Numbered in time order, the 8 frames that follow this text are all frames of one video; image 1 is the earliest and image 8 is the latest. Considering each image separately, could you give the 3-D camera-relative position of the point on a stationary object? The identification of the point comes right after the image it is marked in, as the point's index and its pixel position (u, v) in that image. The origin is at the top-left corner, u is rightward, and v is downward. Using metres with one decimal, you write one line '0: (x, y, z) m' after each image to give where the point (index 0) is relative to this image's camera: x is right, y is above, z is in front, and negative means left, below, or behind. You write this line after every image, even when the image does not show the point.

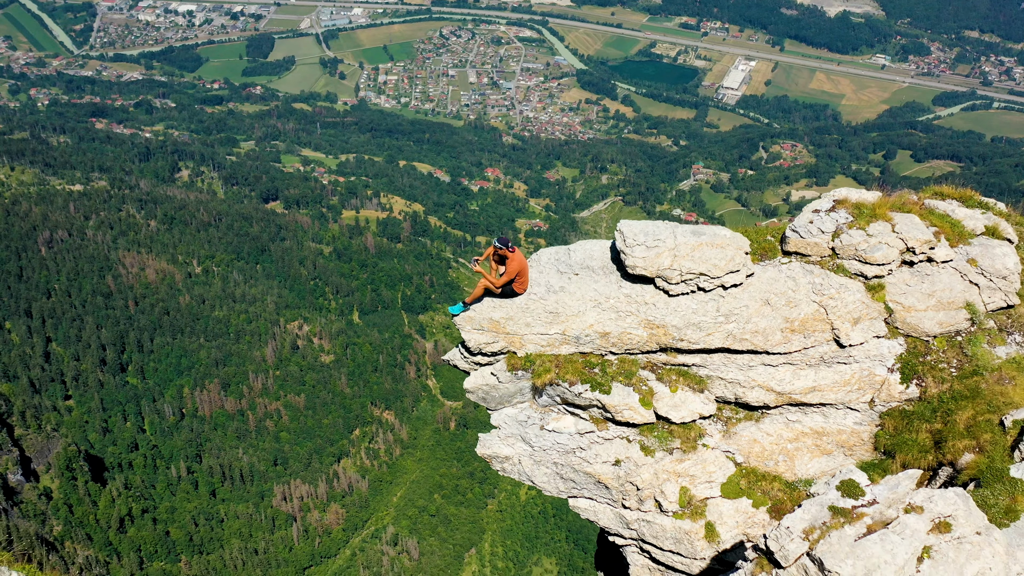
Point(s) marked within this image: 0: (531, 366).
0: (+0.3, -1.7, +20.7) m
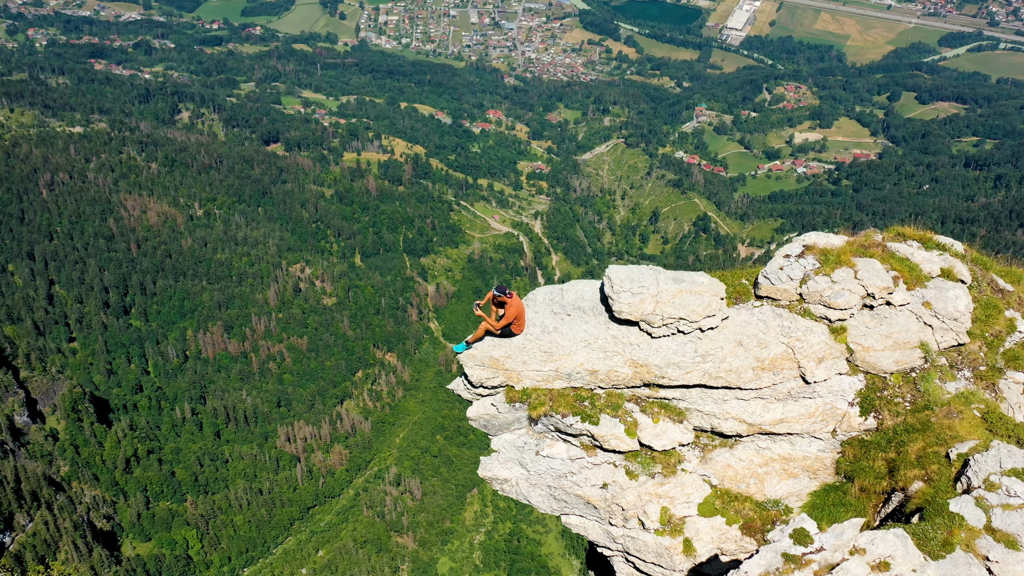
0: (+0.3, -2.4, +22.8) m
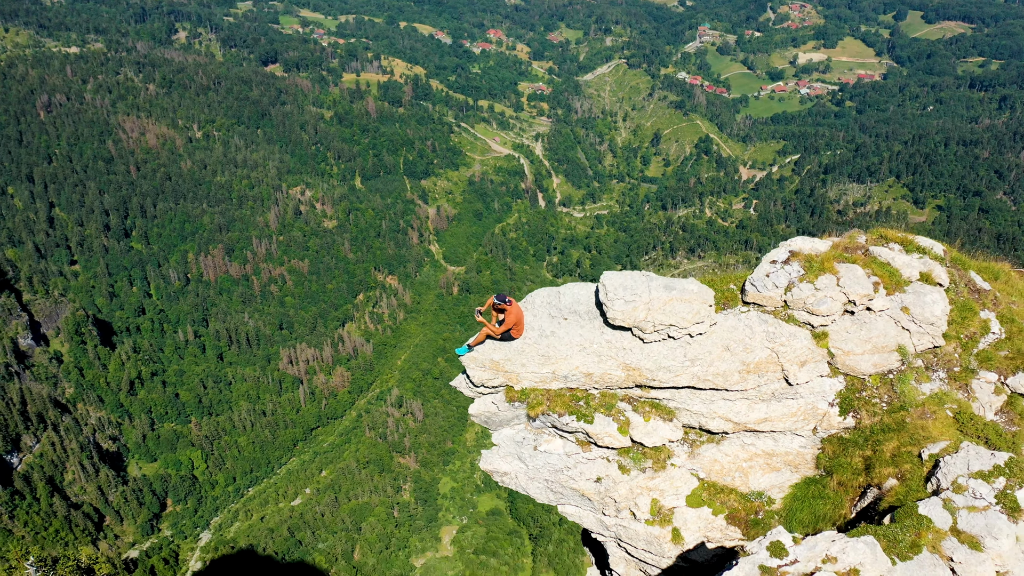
0: (+0.3, -2.4, +24.1) m
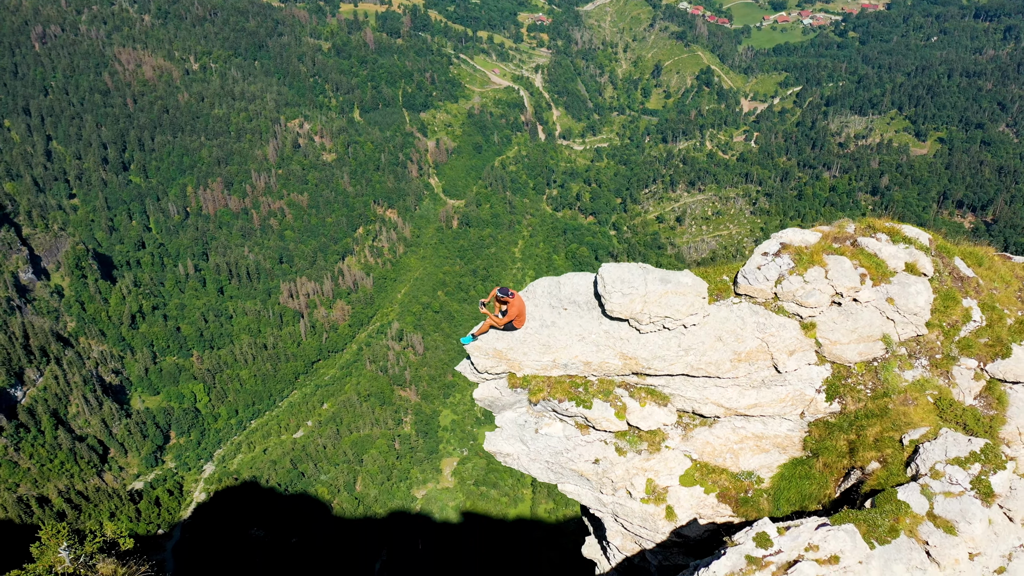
0: (+0.3, -2.2, +25.3) m
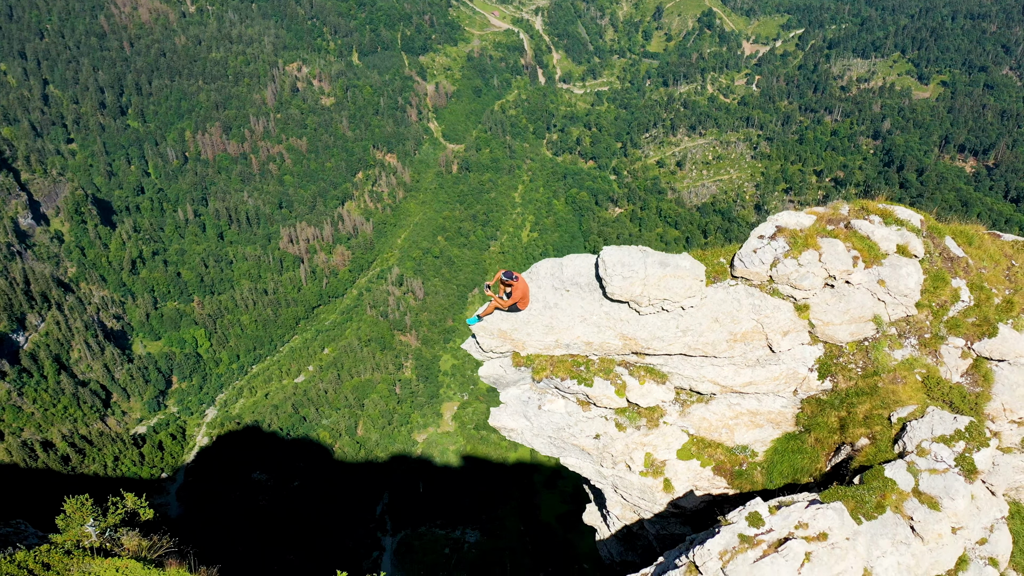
0: (+0.4, -1.7, +26.2) m
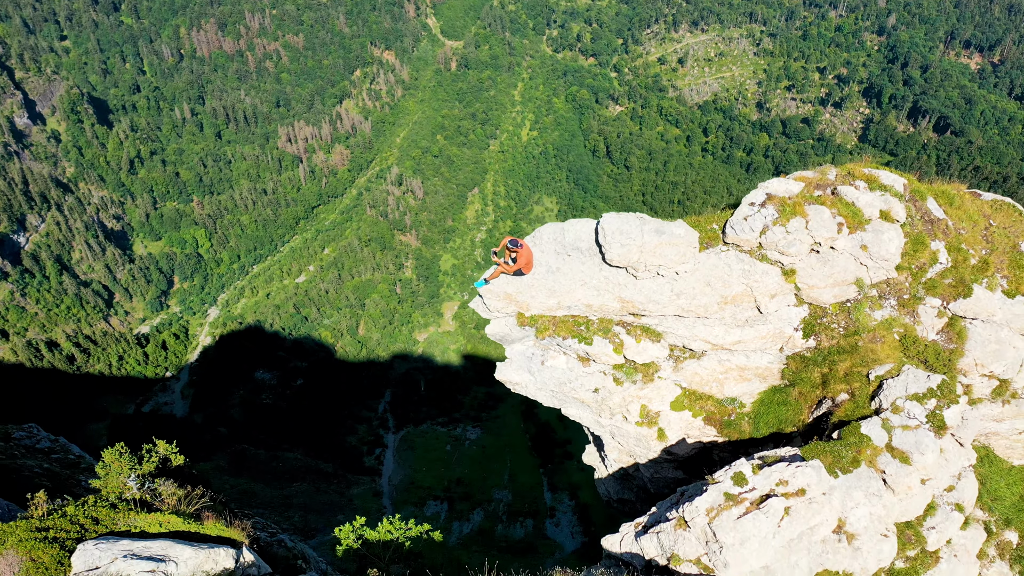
0: (+0.5, -0.8, +28.0) m
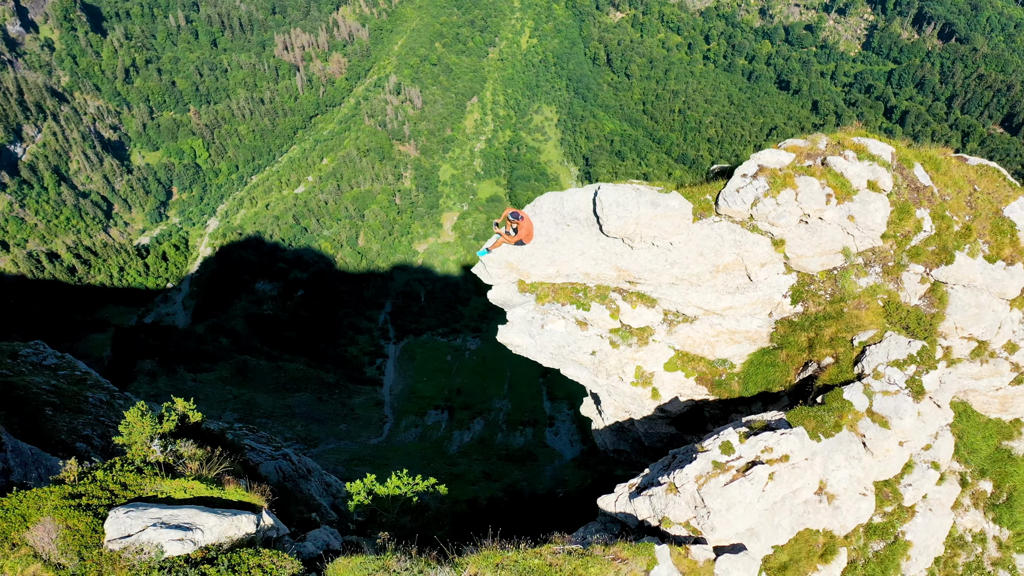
0: (+0.6, +0.1, +29.2) m
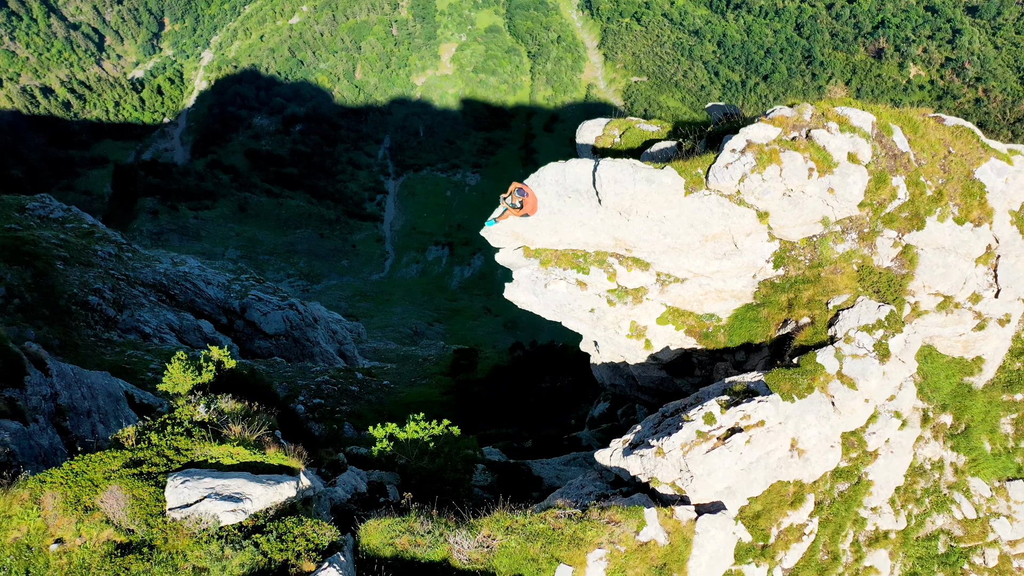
0: (+0.7, +1.2, +31.6) m
